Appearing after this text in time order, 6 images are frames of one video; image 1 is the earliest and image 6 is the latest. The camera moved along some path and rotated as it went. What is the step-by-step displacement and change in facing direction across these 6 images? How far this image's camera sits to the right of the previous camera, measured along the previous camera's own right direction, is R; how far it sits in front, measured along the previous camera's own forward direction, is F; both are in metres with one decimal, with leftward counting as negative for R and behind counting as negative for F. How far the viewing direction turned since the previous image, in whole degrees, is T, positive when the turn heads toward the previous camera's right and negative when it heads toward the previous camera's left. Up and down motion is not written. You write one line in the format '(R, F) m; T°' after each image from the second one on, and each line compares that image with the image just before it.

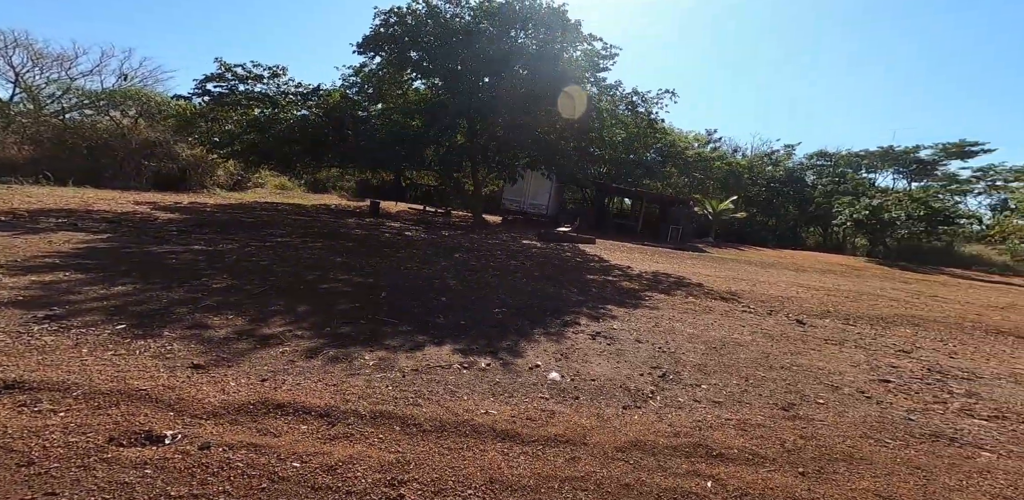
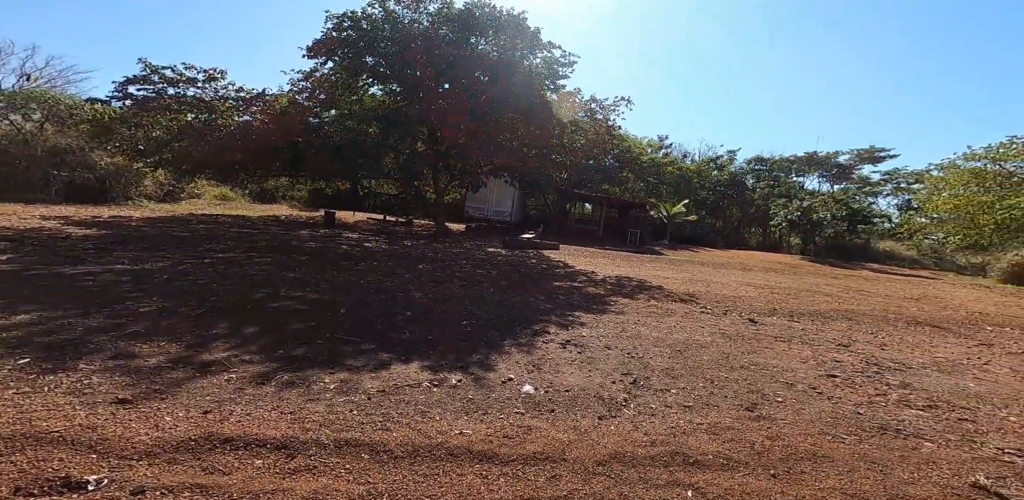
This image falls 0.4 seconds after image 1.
(-0.1, +0.1) m; +6°
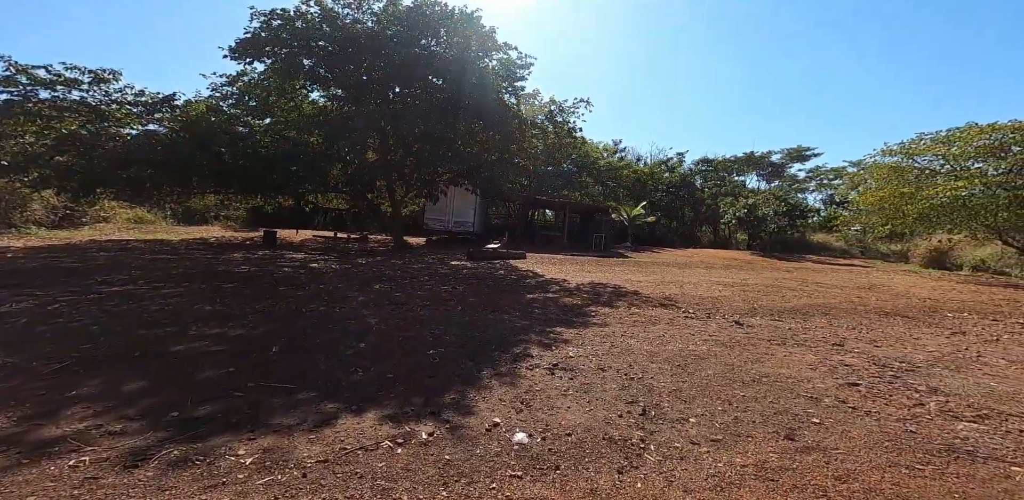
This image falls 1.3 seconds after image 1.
(-0.1, +0.6) m; +6°
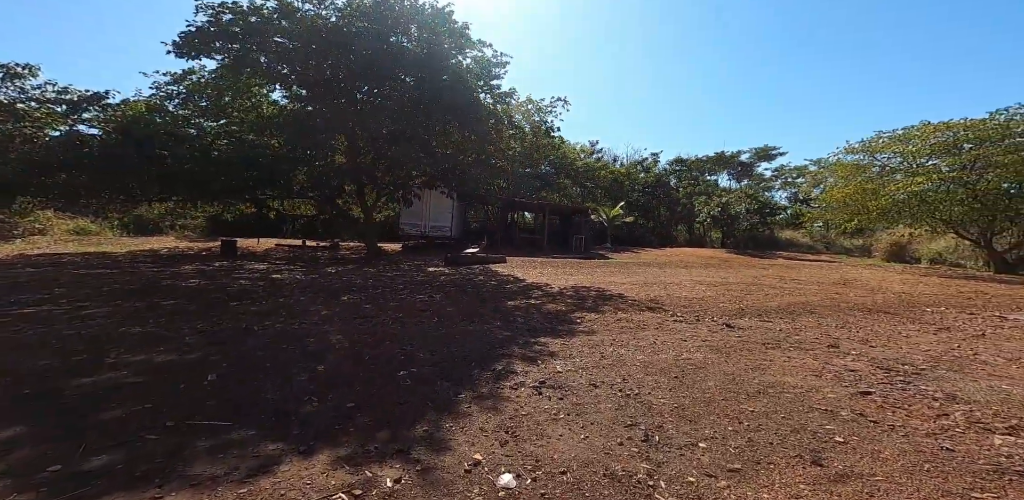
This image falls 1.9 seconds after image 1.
(0.0, +0.4) m; +3°
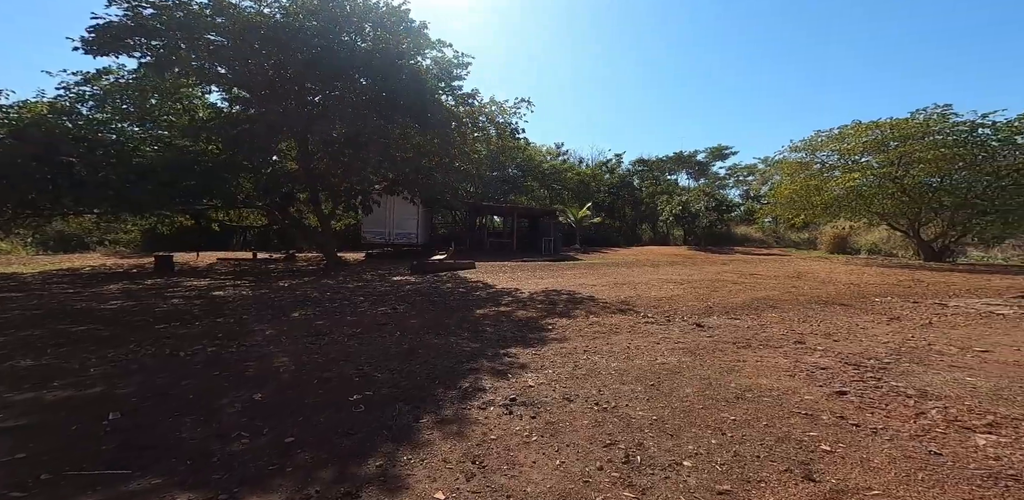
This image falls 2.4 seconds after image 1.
(0.0, +0.2) m; +5°
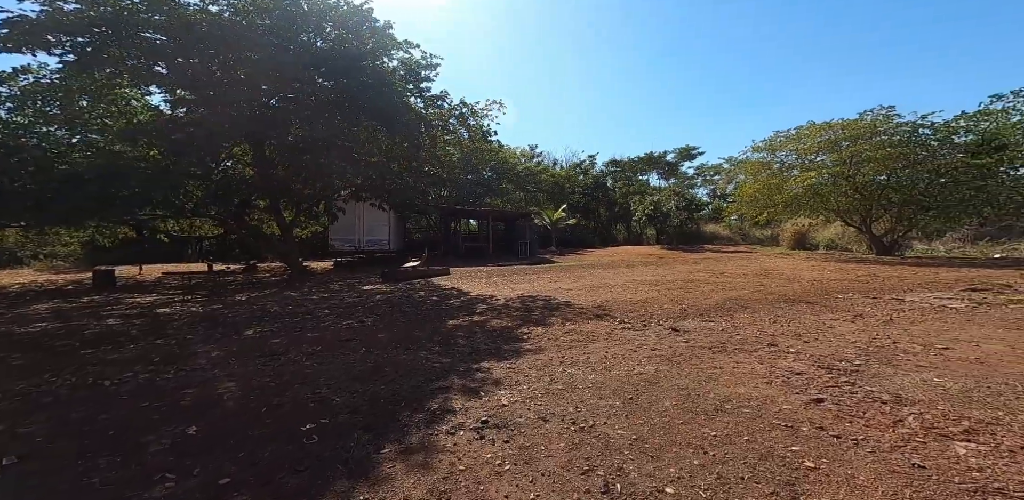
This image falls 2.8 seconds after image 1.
(0.0, +0.2) m; +4°
